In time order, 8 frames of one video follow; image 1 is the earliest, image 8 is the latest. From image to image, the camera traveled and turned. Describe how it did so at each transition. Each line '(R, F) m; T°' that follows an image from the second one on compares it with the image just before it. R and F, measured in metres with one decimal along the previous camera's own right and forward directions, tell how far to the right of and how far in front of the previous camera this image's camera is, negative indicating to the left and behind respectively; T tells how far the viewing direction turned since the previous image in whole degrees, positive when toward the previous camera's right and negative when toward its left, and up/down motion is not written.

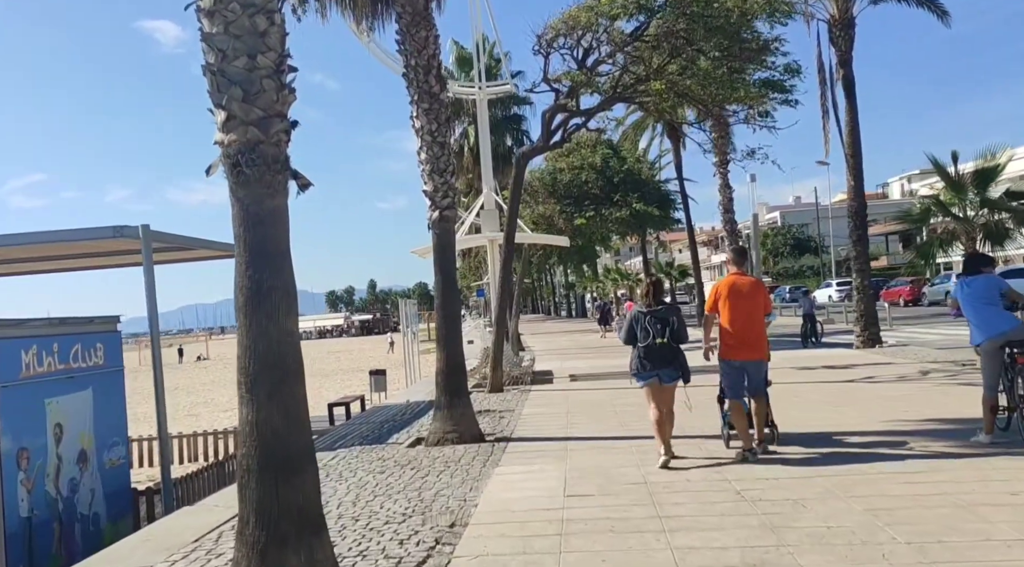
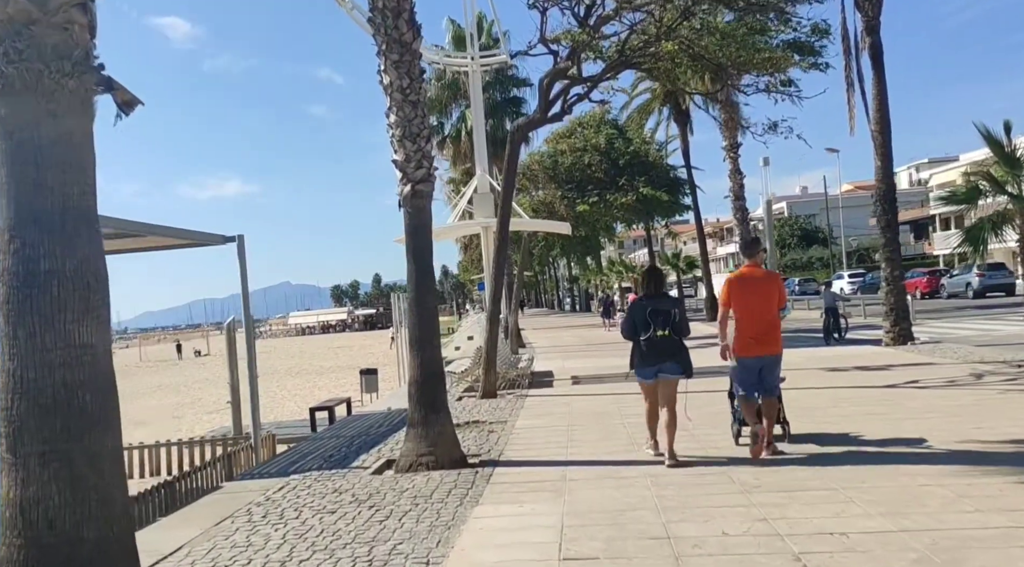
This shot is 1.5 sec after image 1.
(+0.1, +1.6) m; 0°
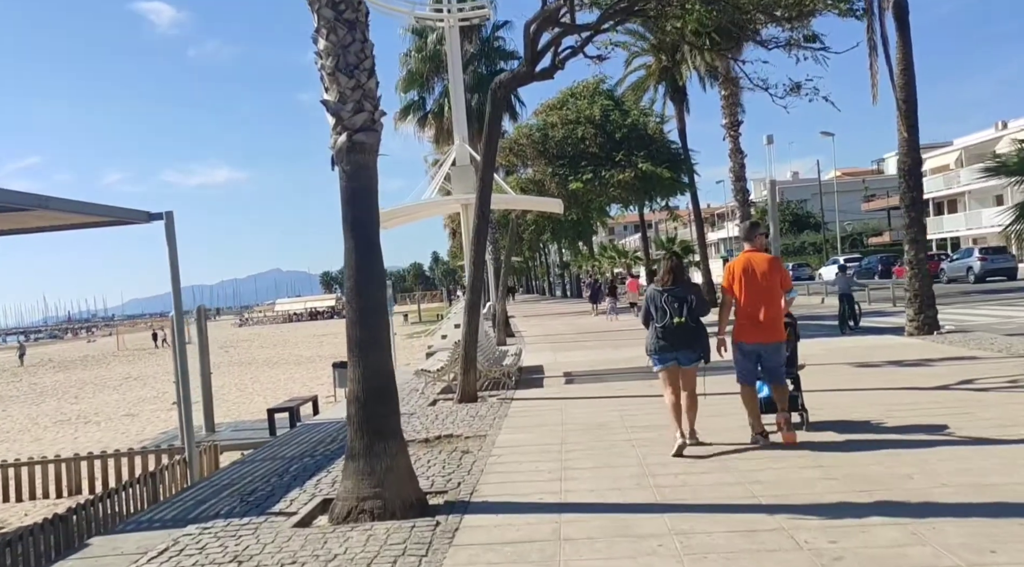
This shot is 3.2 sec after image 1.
(+0.1, +1.9) m; +1°
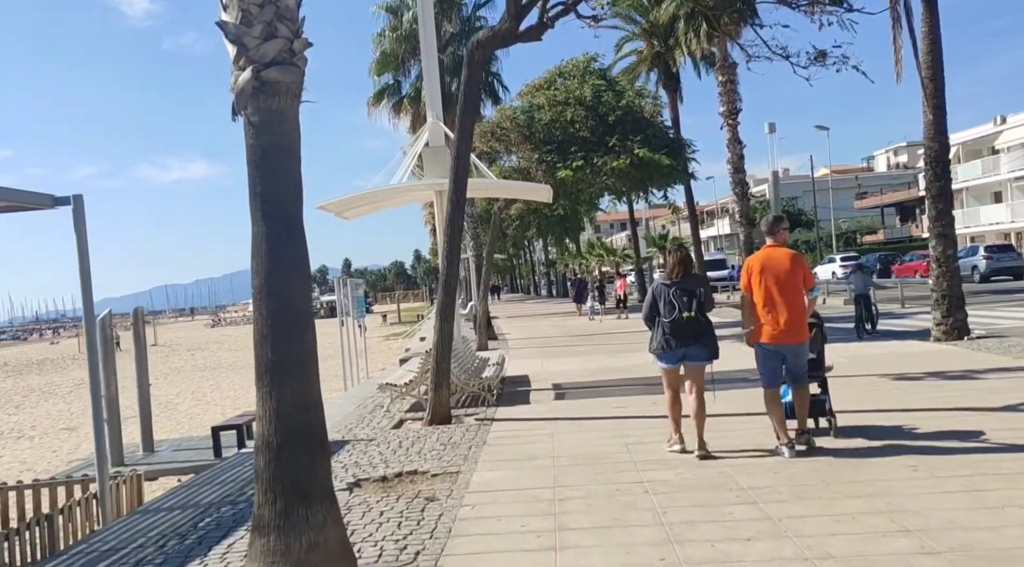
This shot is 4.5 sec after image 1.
(0.0, +1.8) m; +1°
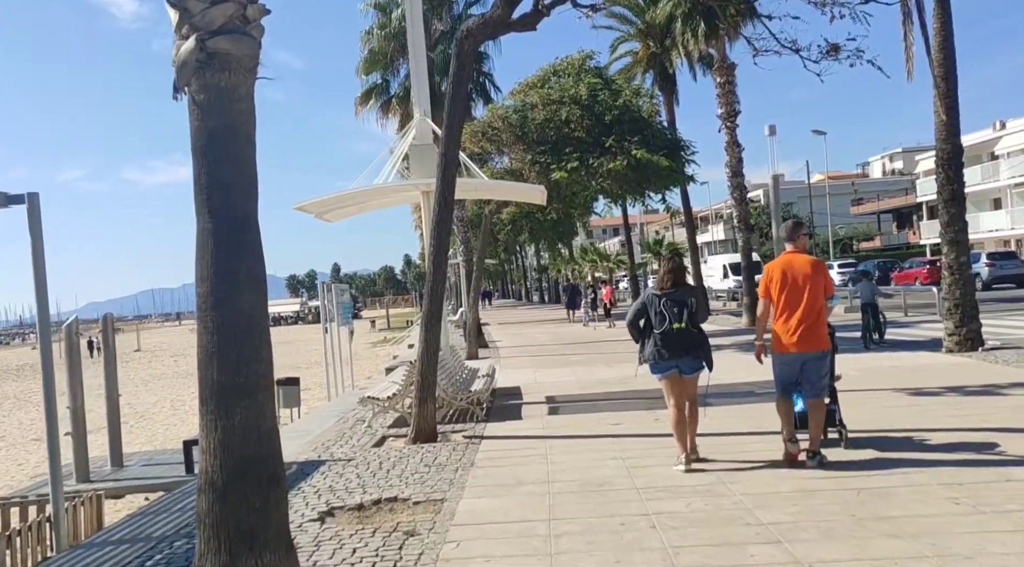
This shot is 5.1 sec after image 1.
(0.0, +0.7) m; +1°
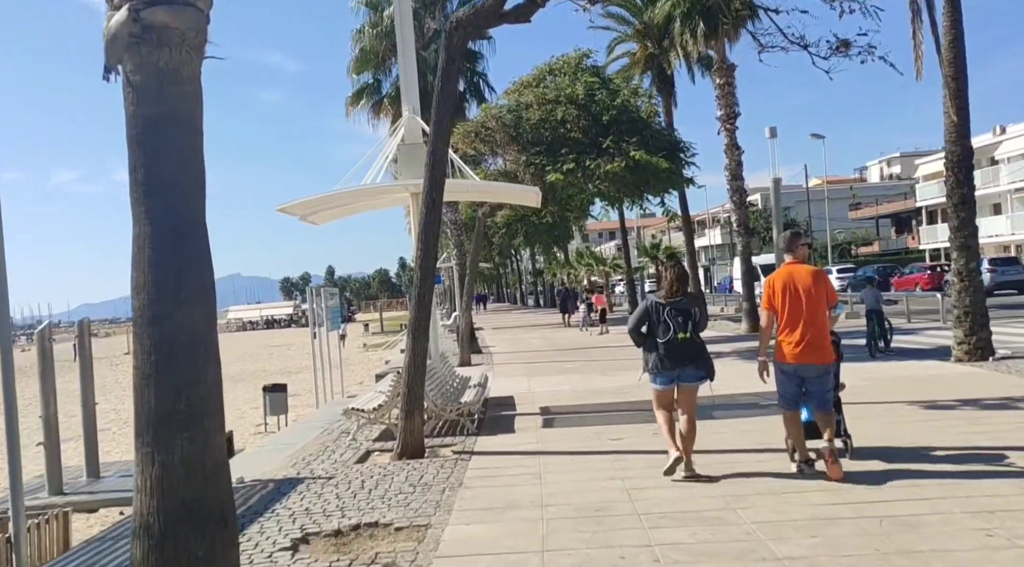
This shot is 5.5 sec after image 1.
(0.0, +0.5) m; 0°
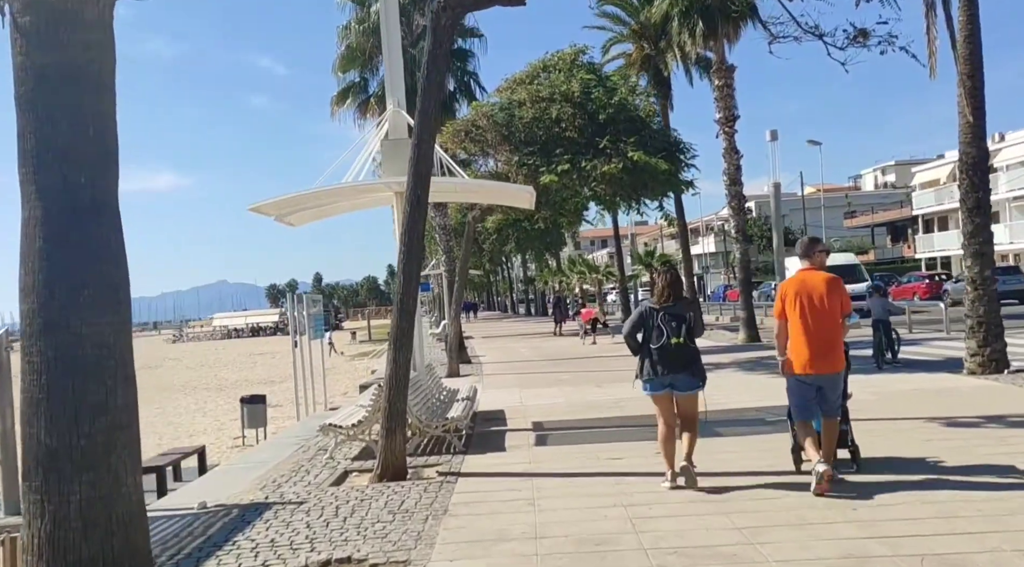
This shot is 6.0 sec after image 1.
(0.0, +0.7) m; +1°
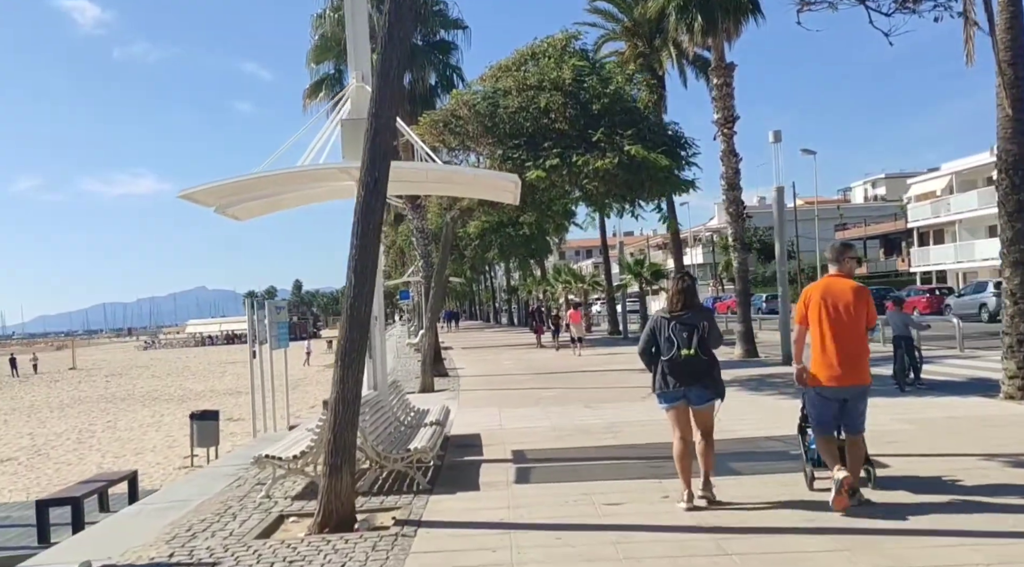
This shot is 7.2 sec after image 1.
(0.0, +1.5) m; +1°
